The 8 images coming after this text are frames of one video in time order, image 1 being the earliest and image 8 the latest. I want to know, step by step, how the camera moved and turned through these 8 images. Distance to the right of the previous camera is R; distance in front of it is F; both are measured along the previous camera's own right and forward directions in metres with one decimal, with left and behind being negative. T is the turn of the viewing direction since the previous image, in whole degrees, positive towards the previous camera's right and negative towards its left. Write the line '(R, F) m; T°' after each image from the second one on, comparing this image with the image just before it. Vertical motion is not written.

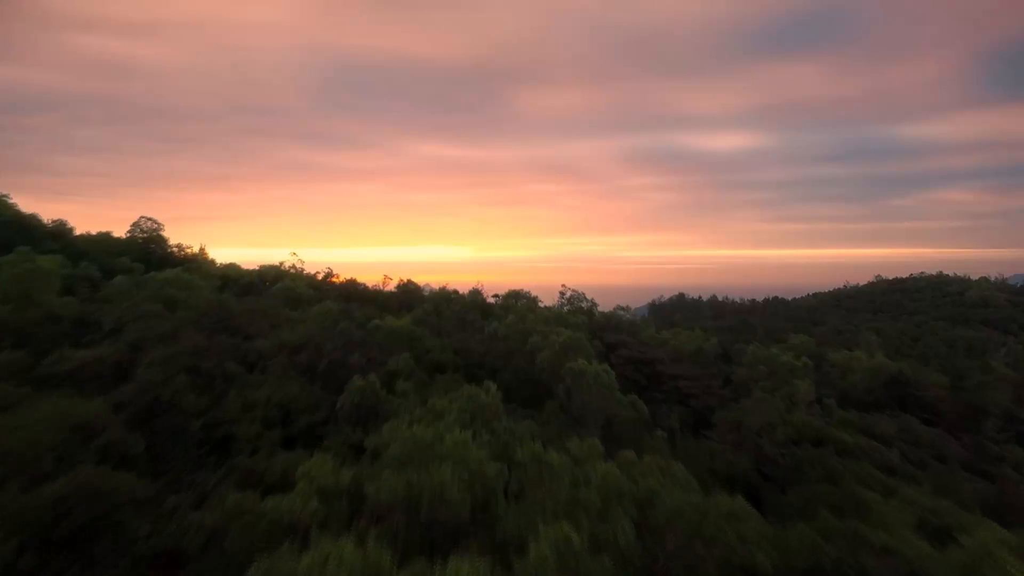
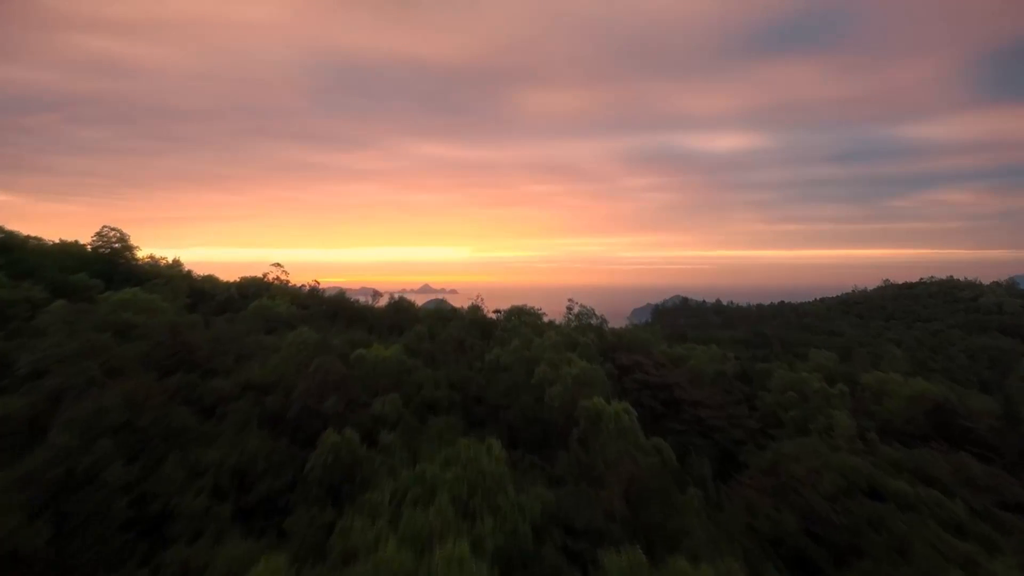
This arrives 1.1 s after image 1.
(-0.1, +1.1) m; 0°
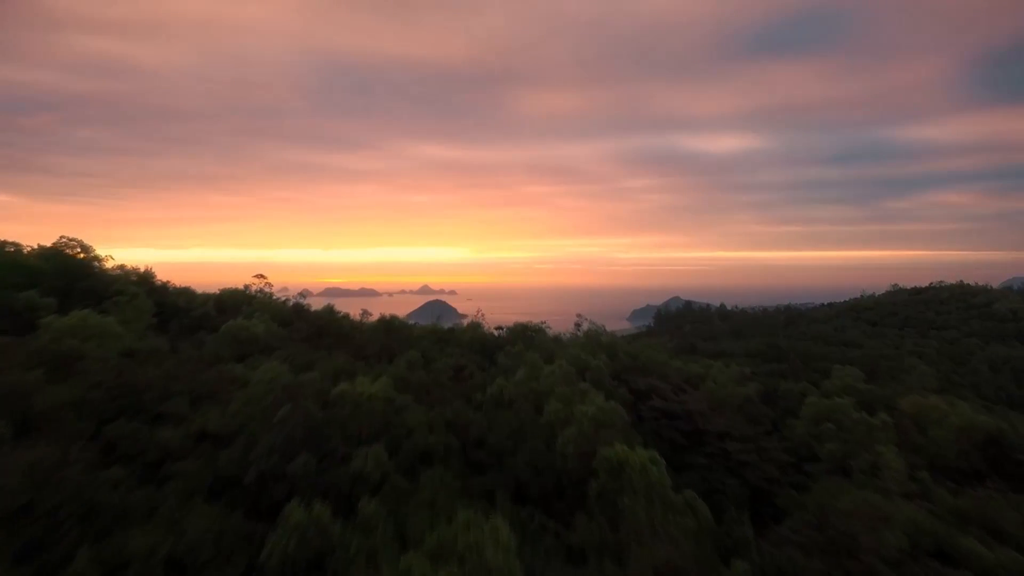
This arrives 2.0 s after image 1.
(-0.1, +1.0) m; 0°
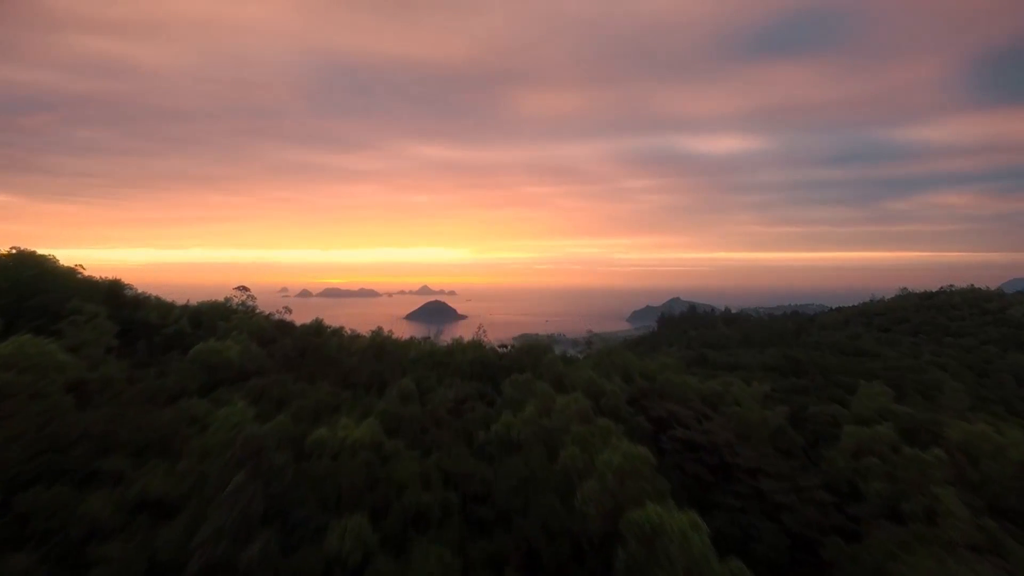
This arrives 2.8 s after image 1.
(-0.2, +1.0) m; 0°
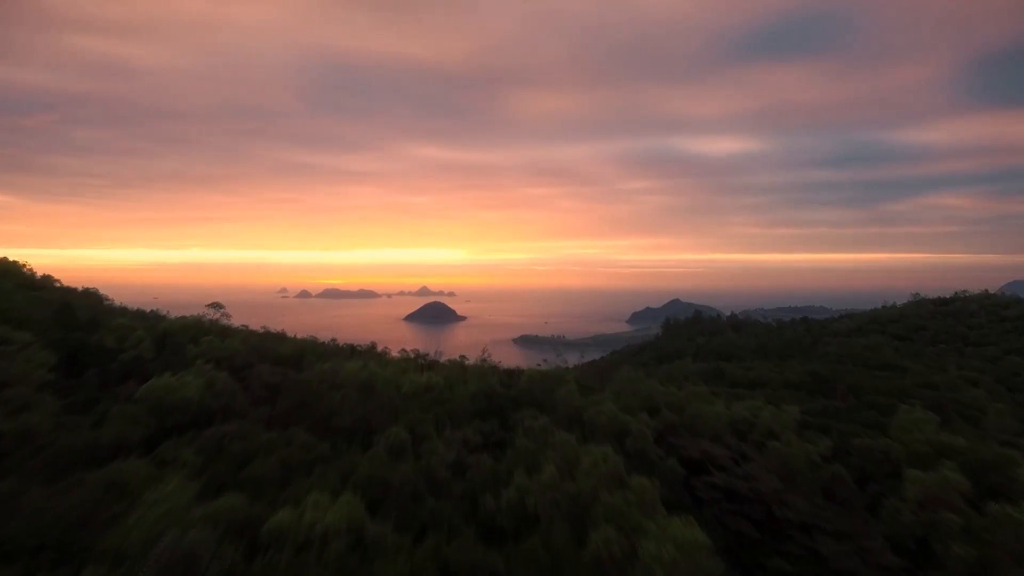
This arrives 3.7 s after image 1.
(-0.3, +1.2) m; 0°
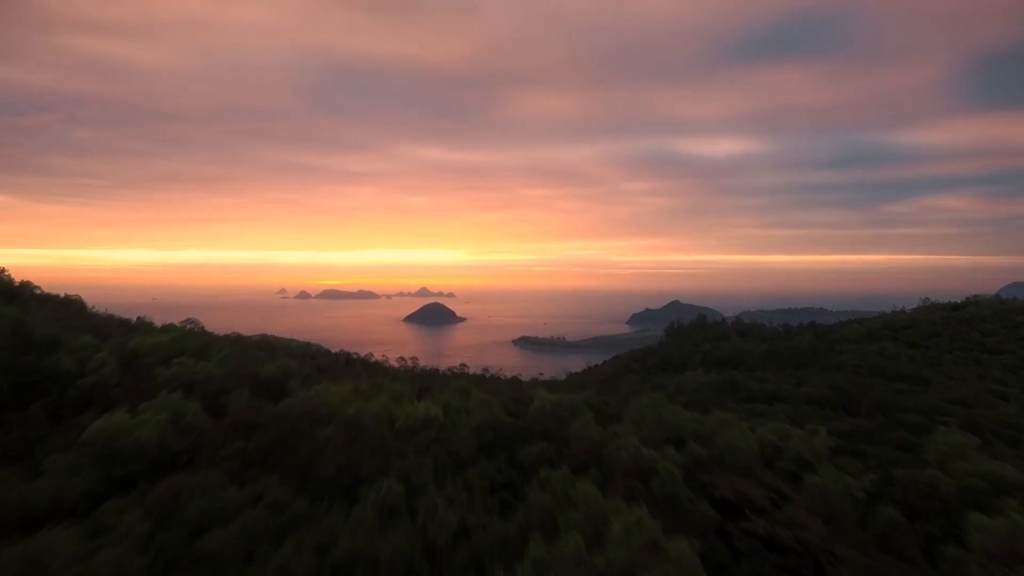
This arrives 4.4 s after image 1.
(-0.2, +0.9) m; 0°
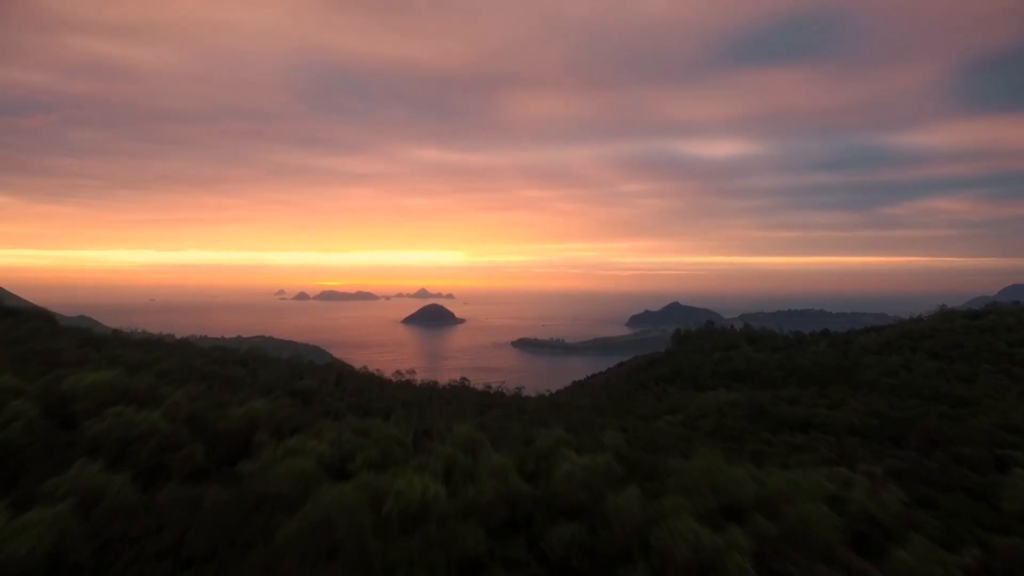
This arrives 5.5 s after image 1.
(-0.4, +1.5) m; 0°
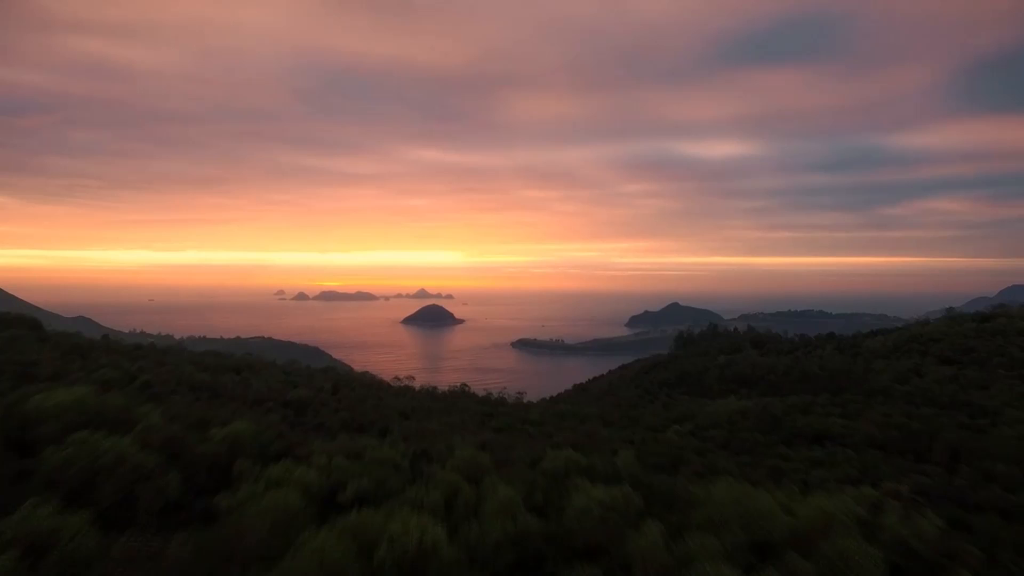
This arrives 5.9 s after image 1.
(-0.1, +0.6) m; 0°
